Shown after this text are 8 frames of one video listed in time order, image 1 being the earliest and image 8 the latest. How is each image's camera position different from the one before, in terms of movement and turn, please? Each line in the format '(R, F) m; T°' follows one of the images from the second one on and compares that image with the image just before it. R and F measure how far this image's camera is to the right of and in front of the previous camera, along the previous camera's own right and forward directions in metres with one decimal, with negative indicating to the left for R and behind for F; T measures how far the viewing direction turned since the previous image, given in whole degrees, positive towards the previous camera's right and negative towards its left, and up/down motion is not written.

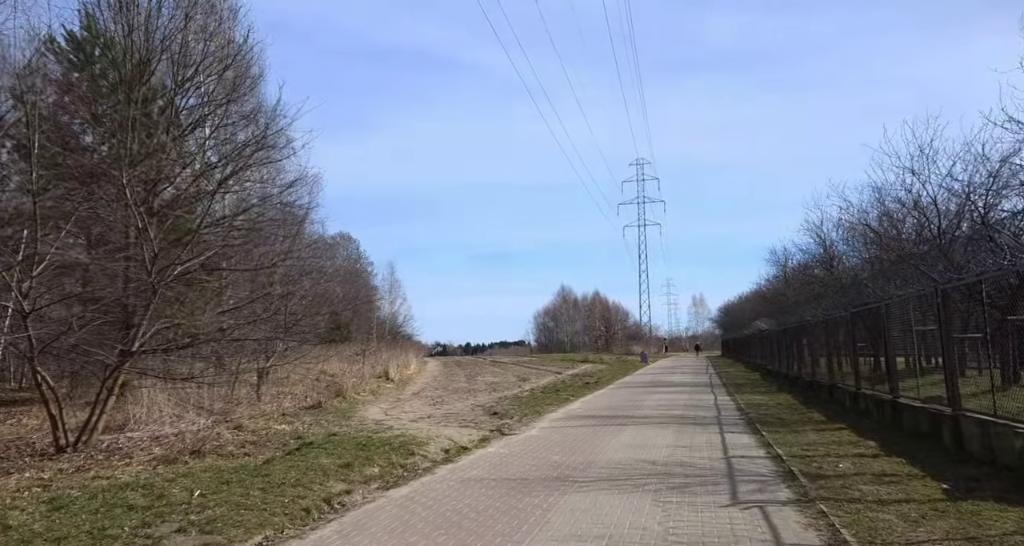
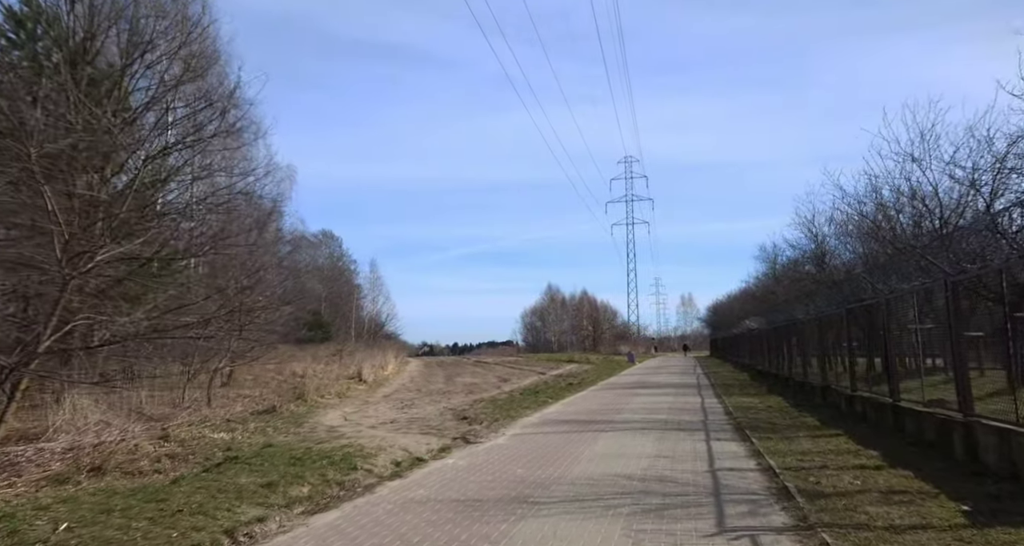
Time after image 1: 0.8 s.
(+0.4, +1.1) m; +1°
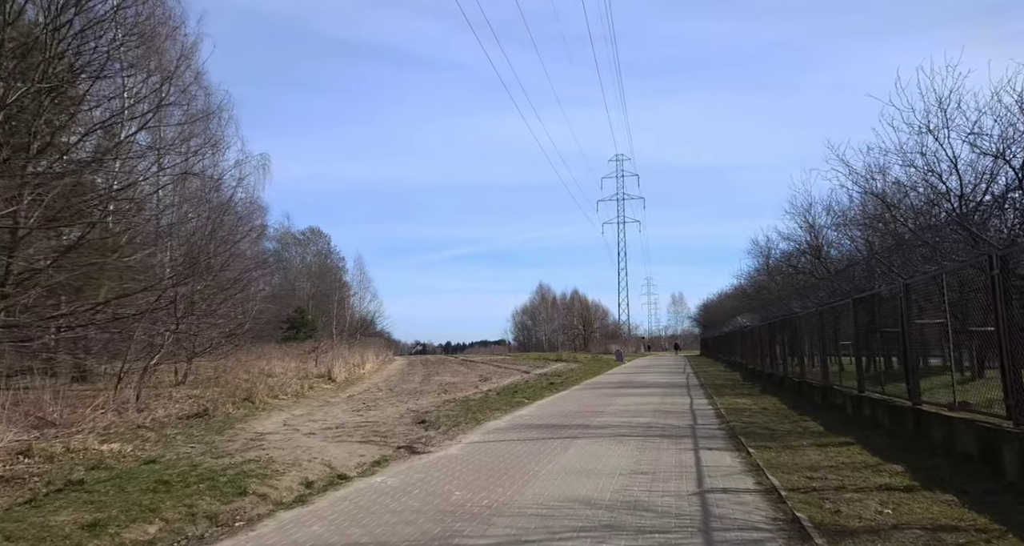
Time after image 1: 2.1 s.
(+0.5, +1.8) m; +1°
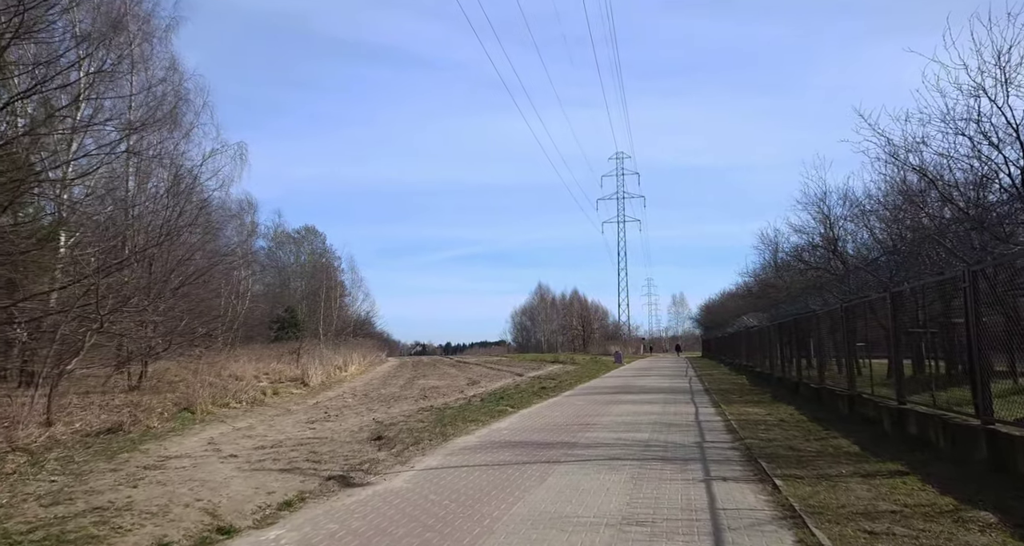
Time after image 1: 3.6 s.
(+0.4, +2.2) m; 0°
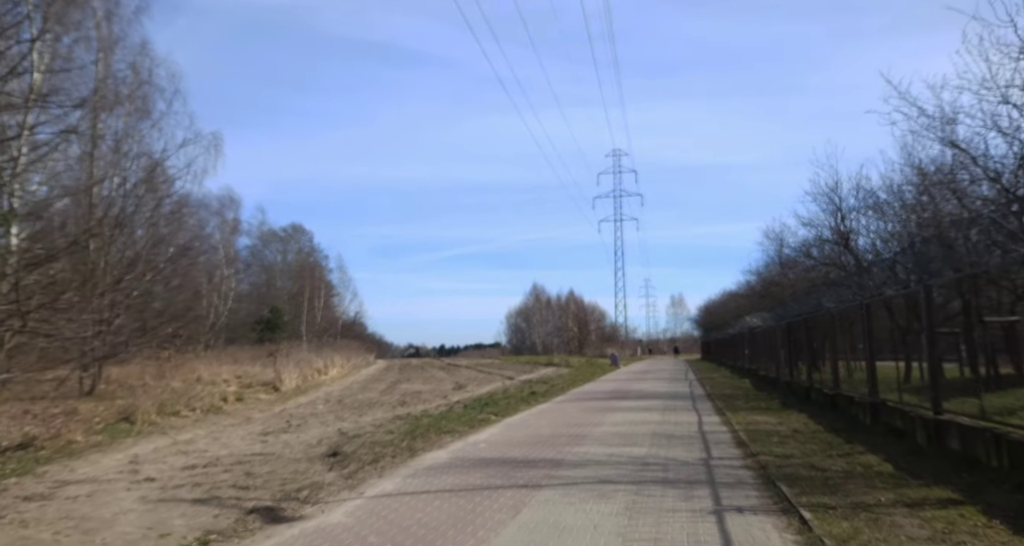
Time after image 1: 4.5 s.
(+0.2, +1.5) m; 0°
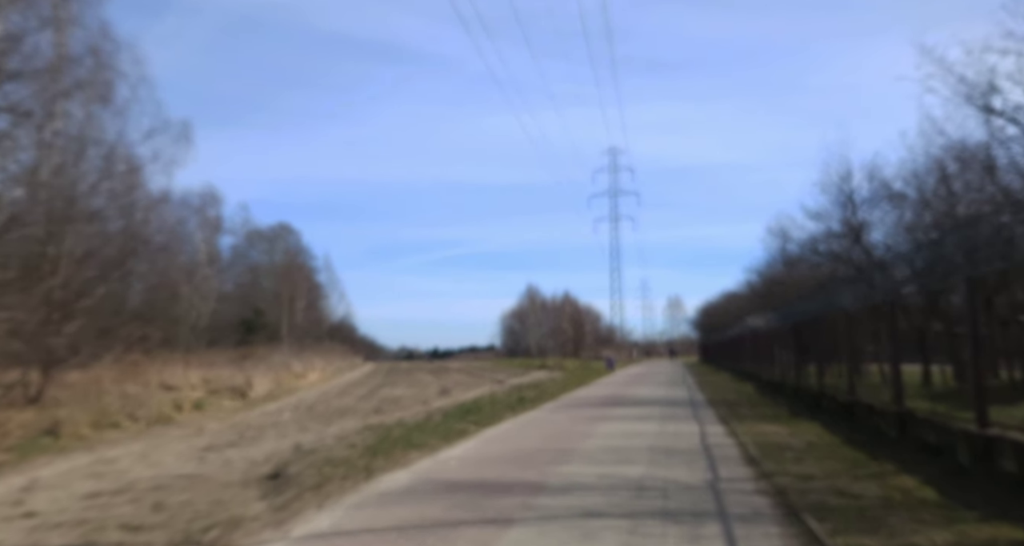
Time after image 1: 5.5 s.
(+0.2, +1.5) m; +1°
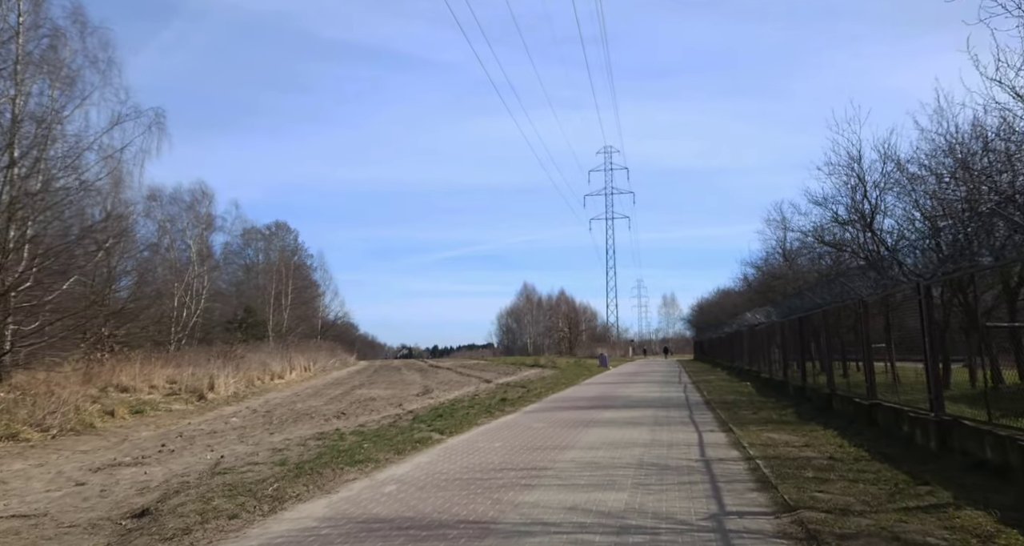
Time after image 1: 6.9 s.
(+0.5, +2.0) m; 0°
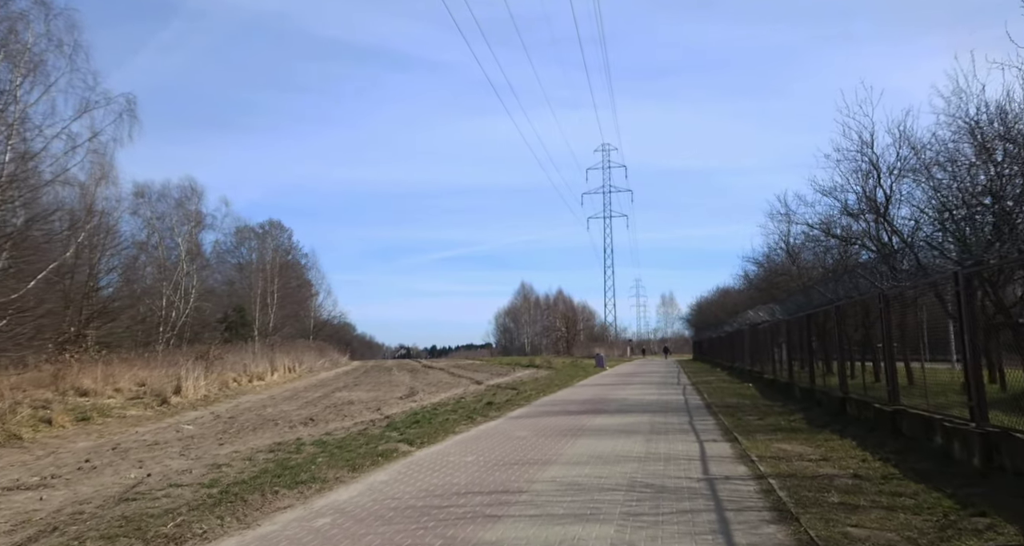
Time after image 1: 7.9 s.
(+0.3, +1.4) m; 0°
